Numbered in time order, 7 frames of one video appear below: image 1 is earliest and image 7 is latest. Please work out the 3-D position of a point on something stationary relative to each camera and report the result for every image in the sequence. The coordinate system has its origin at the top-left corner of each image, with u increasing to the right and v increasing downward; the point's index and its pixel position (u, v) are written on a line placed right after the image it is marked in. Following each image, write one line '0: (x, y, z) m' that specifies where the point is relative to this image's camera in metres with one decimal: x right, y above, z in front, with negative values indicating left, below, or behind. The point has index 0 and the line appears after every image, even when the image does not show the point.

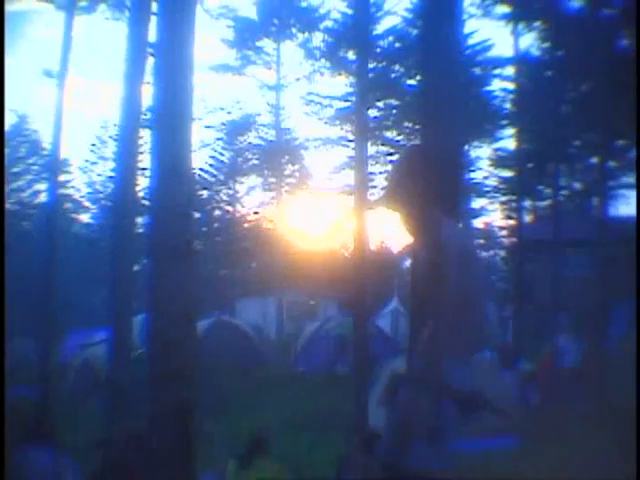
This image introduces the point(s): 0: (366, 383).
0: (+0.1, -0.3, +1.5) m
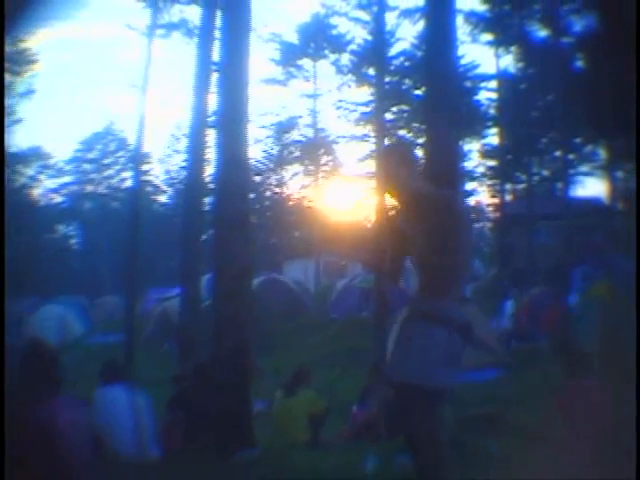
0: (+0.1, -0.2, +1.9) m
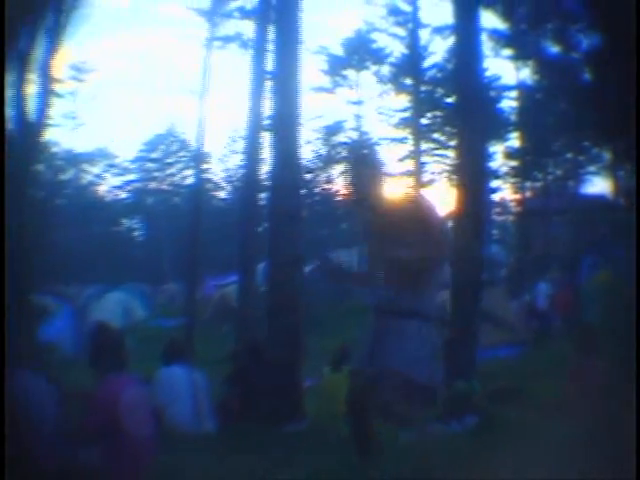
0: (+0.2, -0.2, +2.2) m
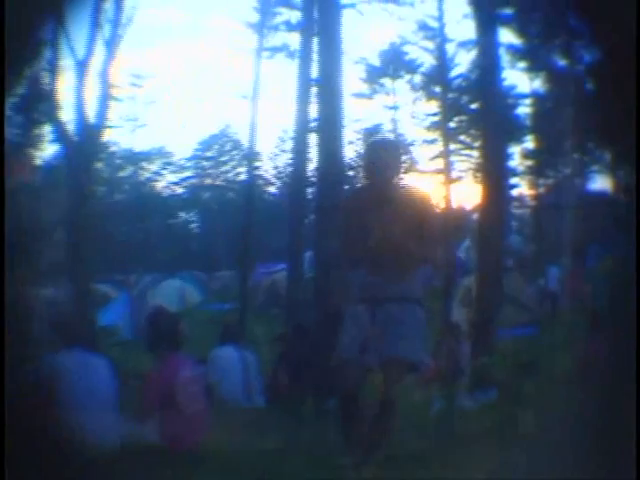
0: (+0.4, -0.2, +2.4) m
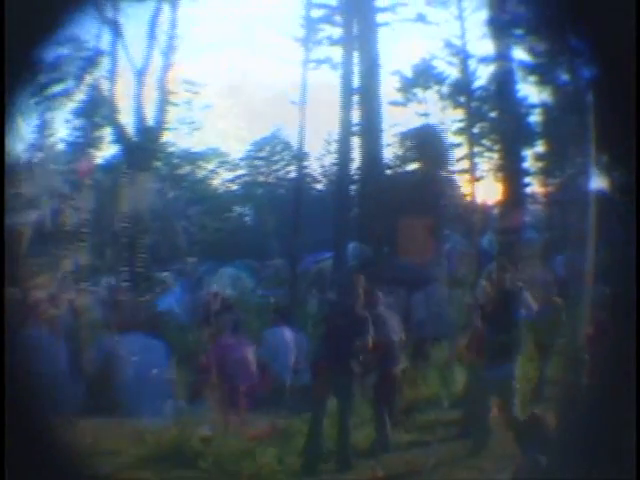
0: (+0.5, -0.1, +2.7) m
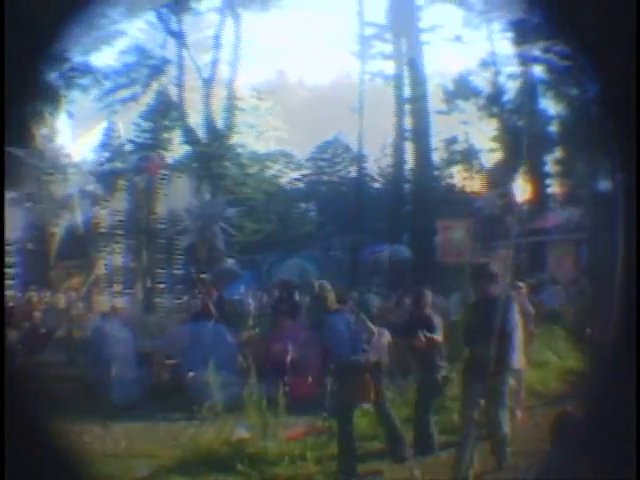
0: (+0.6, -0.1, +2.8) m
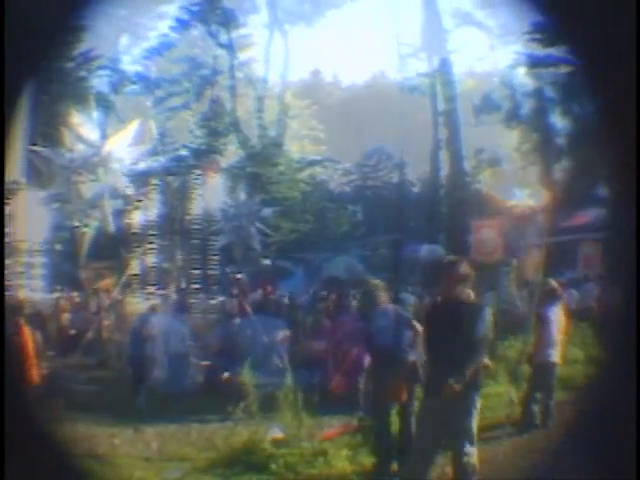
0: (+0.7, -0.1, +2.8) m
